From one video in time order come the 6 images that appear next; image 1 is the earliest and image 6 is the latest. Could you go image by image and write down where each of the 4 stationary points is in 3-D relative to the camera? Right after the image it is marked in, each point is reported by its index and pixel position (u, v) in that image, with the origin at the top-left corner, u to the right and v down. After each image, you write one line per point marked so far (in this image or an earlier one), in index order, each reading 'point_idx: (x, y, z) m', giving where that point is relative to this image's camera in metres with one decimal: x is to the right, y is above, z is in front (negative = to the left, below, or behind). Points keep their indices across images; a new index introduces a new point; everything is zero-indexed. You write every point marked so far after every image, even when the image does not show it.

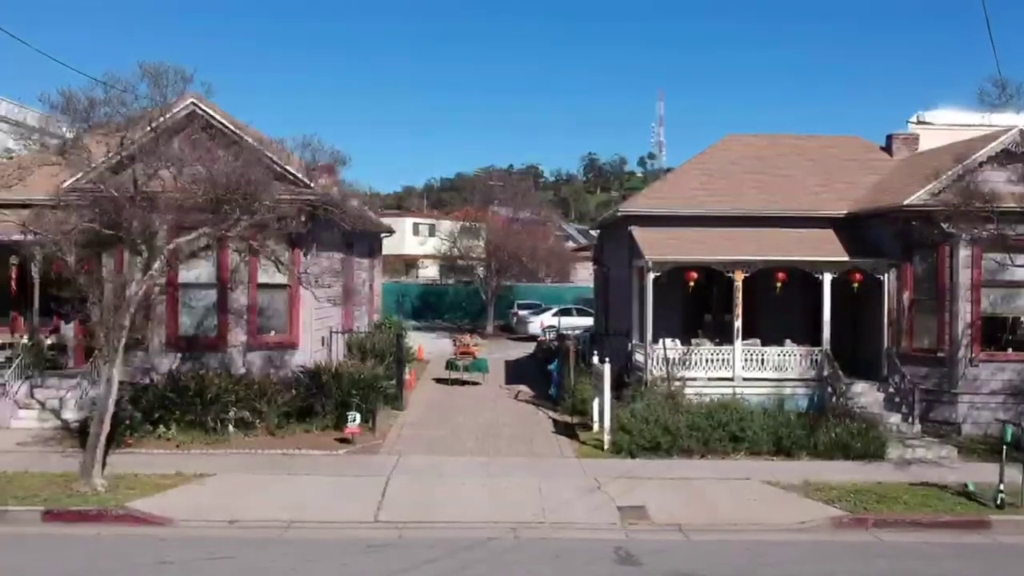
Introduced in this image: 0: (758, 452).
0: (+3.8, -2.5, +15.4) m
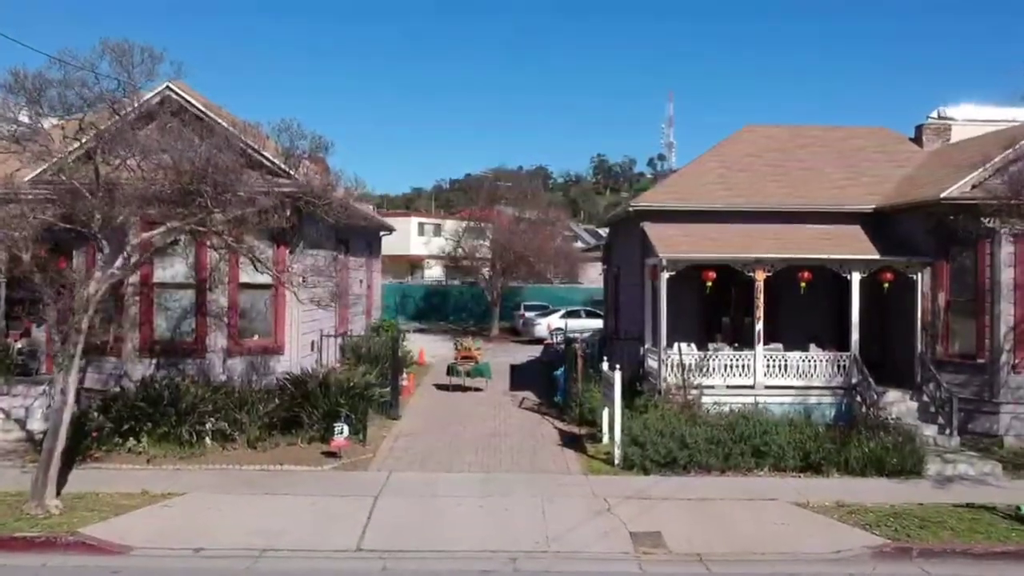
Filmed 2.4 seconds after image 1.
0: (+3.8, -2.5, +14.1) m
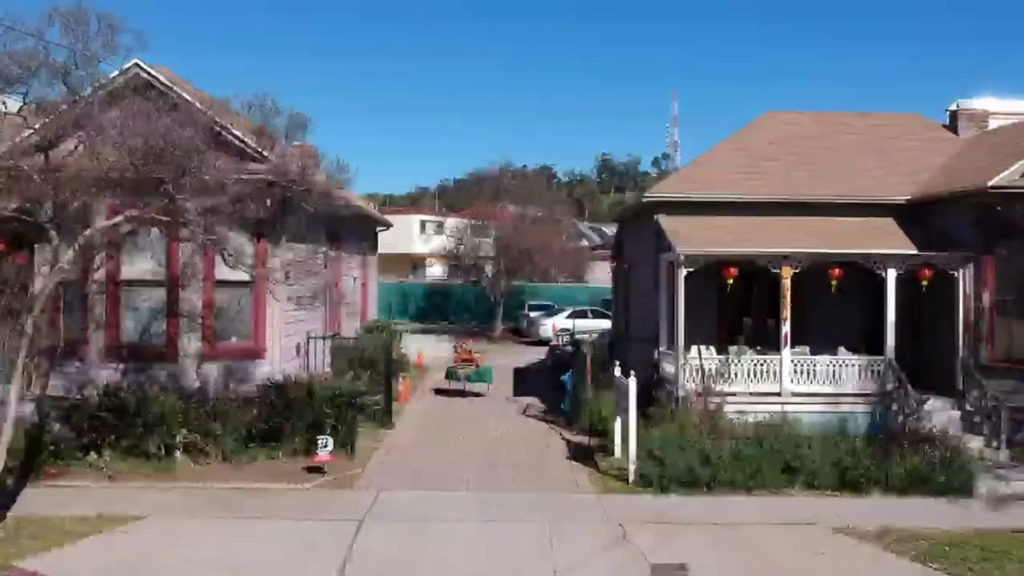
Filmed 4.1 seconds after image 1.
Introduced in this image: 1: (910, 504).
0: (+3.8, -2.5, +12.6) m
1: (+4.8, -2.6, +12.1) m
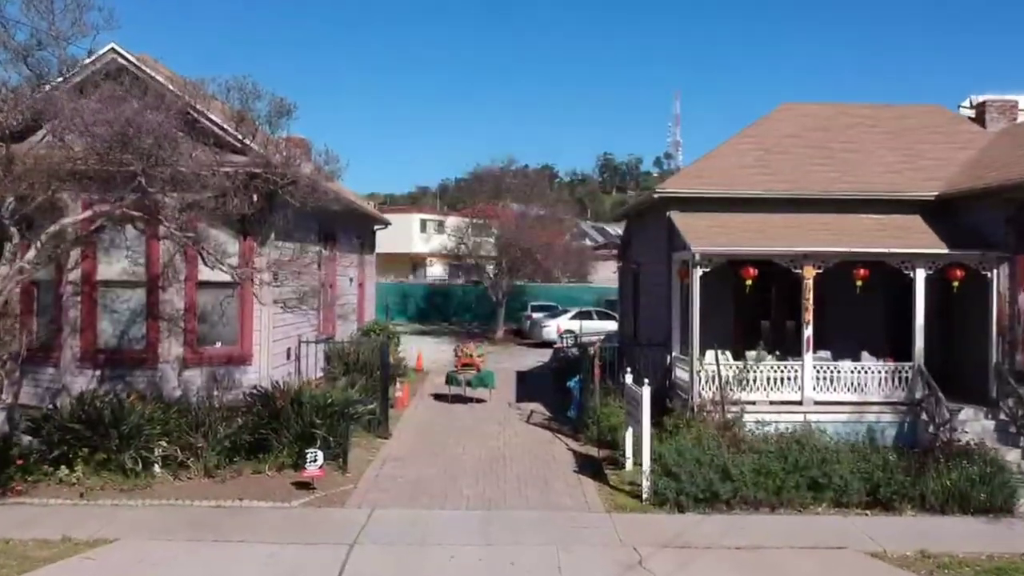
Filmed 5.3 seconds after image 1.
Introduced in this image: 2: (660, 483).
0: (+3.9, -2.5, +11.7) m
1: (+4.8, -2.6, +11.2) m
2: (+1.7, -2.3, +11.8) m
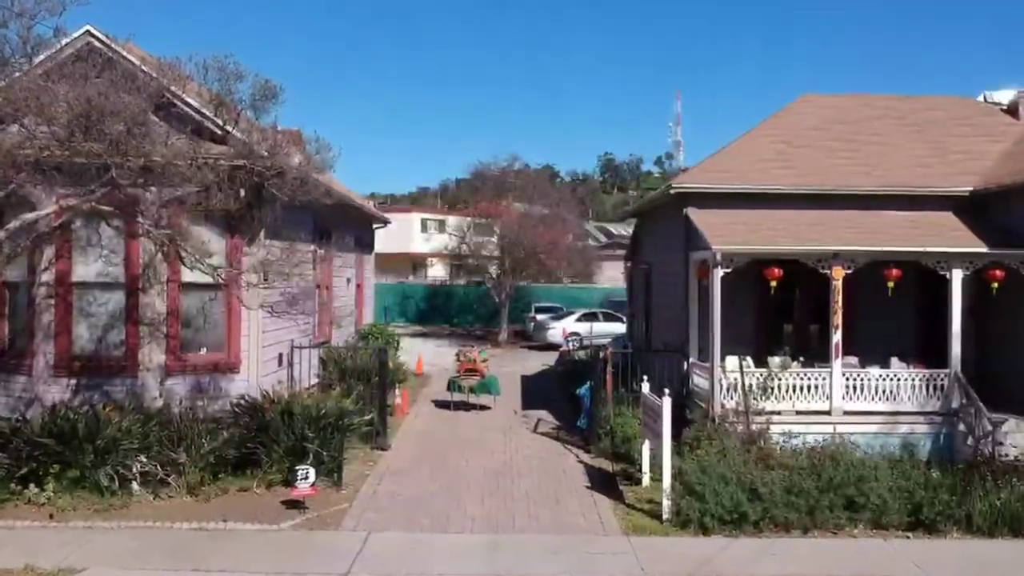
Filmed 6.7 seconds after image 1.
0: (+4.0, -2.5, +10.7) m
1: (+4.9, -2.6, +10.2) m
2: (+1.8, -2.3, +10.8) m
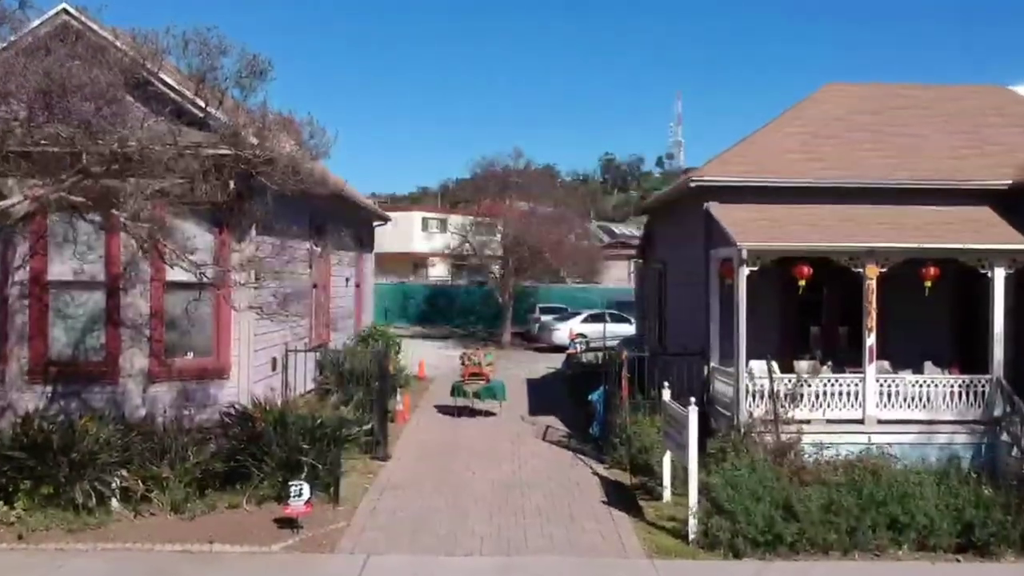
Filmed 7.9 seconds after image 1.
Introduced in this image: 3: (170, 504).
0: (+4.1, -2.5, +9.8) m
1: (+5.1, -2.6, +9.3) m
2: (+1.9, -2.3, +9.9) m
3: (-3.5, -2.2, +10.5) m
